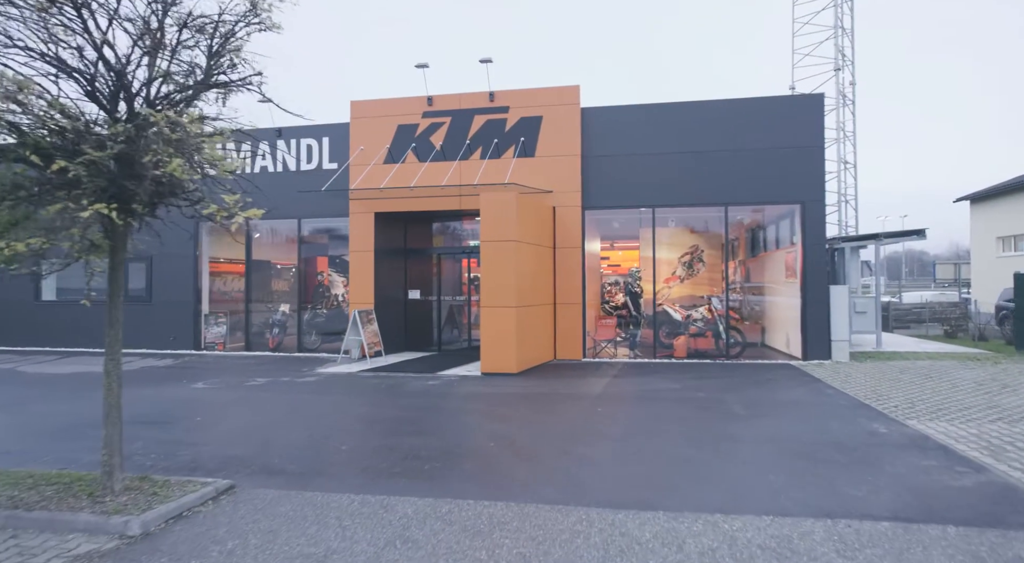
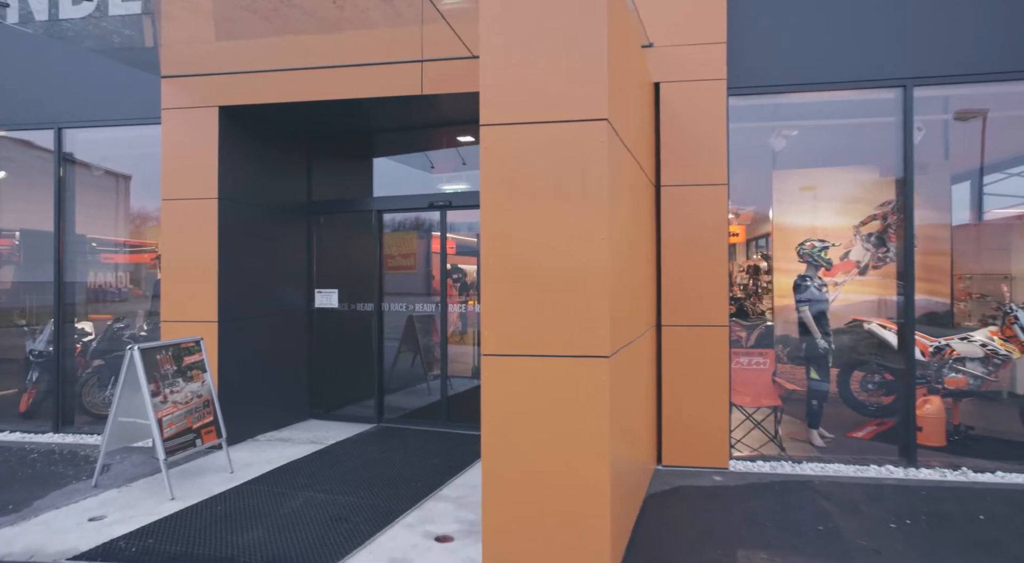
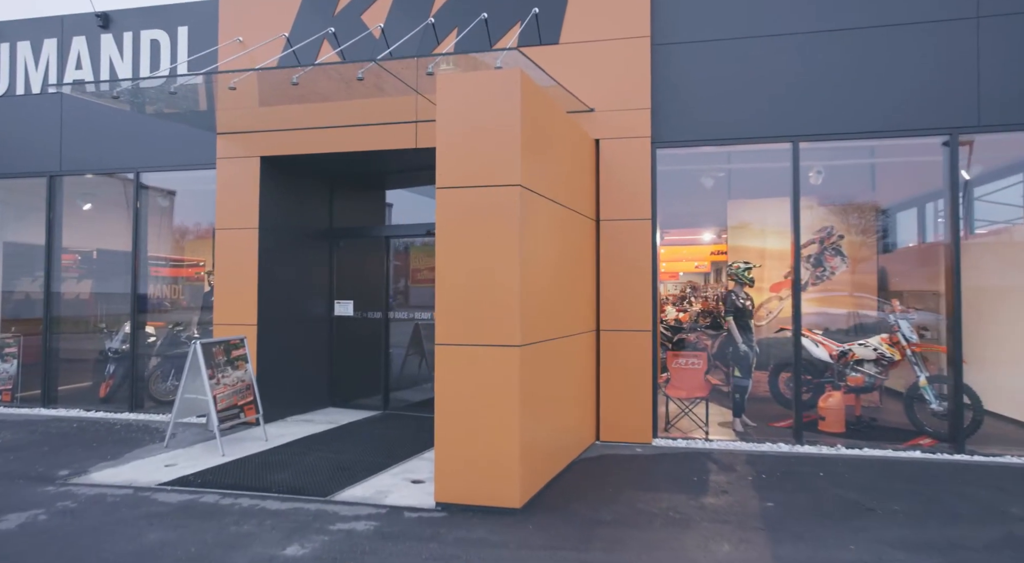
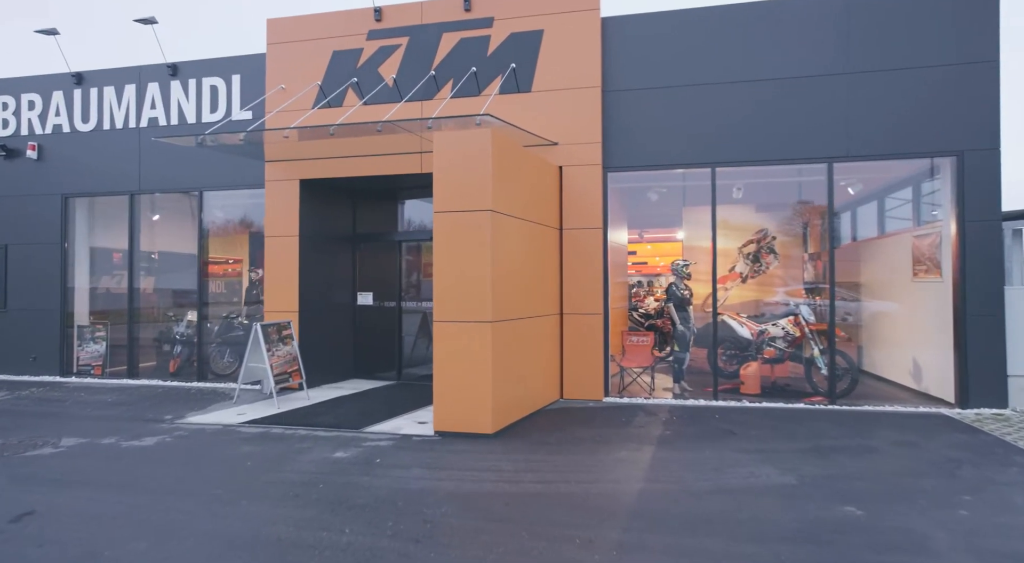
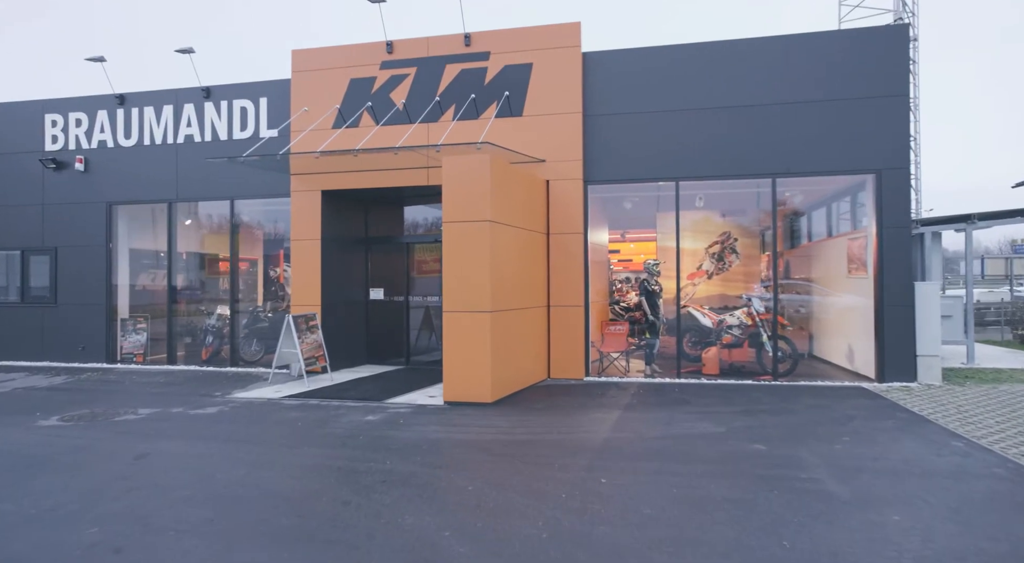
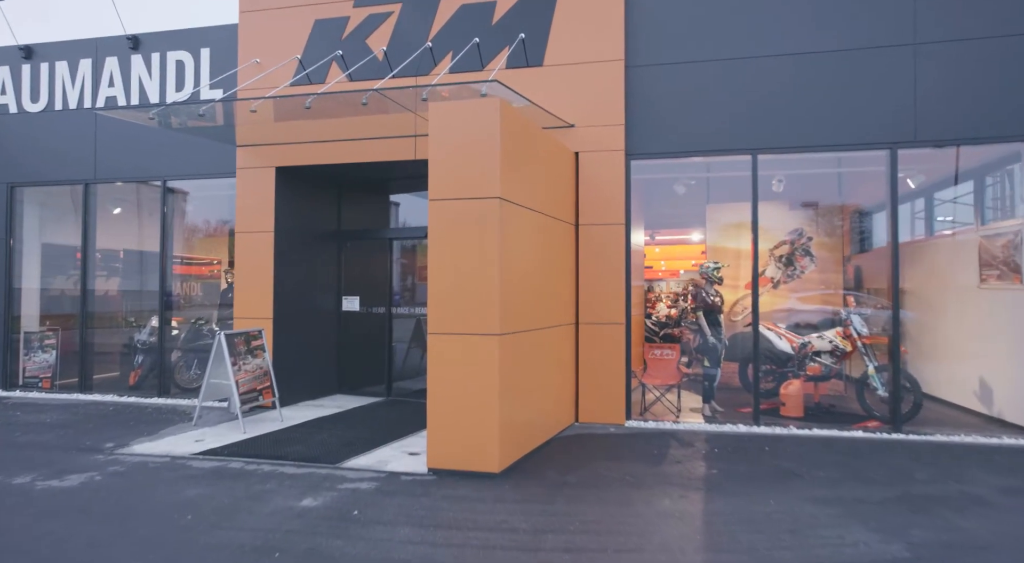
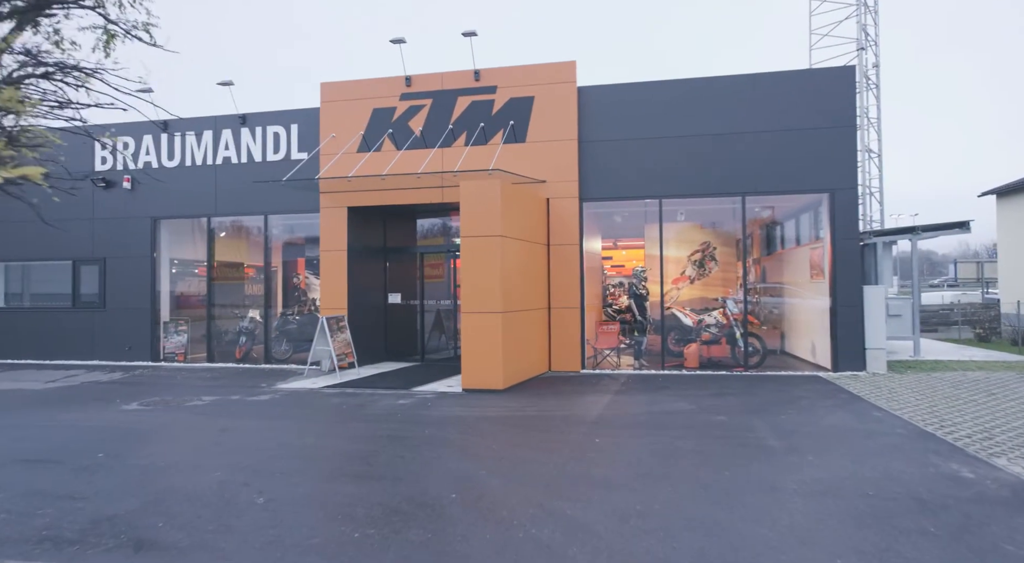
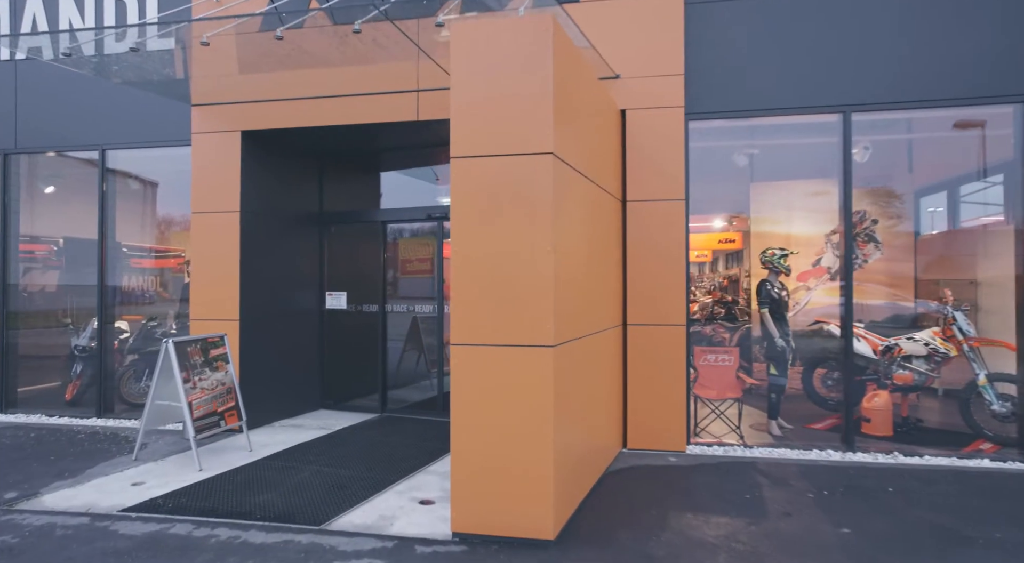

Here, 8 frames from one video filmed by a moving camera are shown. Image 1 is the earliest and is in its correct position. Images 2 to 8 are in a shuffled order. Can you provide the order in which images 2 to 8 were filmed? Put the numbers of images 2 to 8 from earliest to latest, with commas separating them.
7, 5, 4, 6, 3, 8, 2
